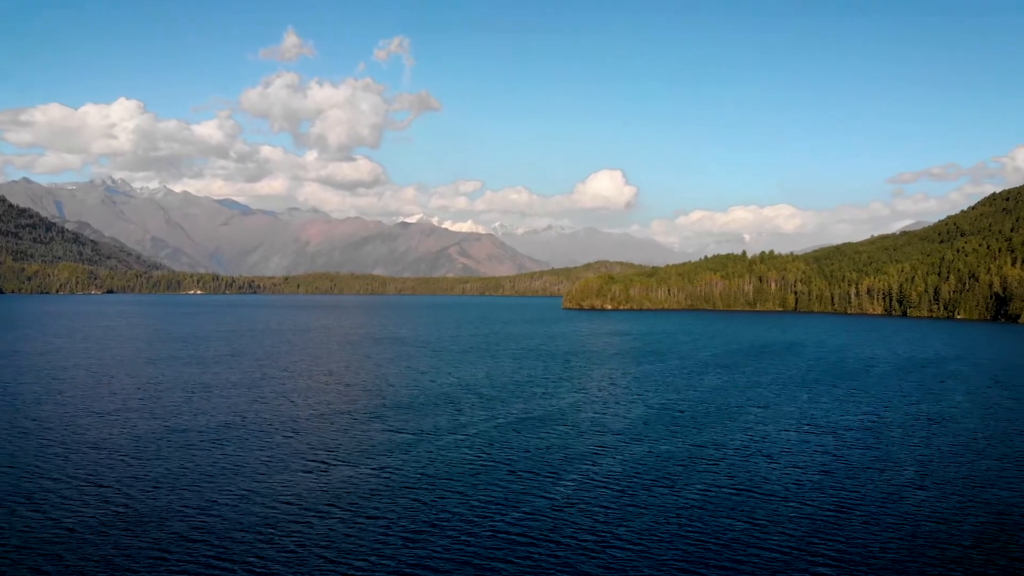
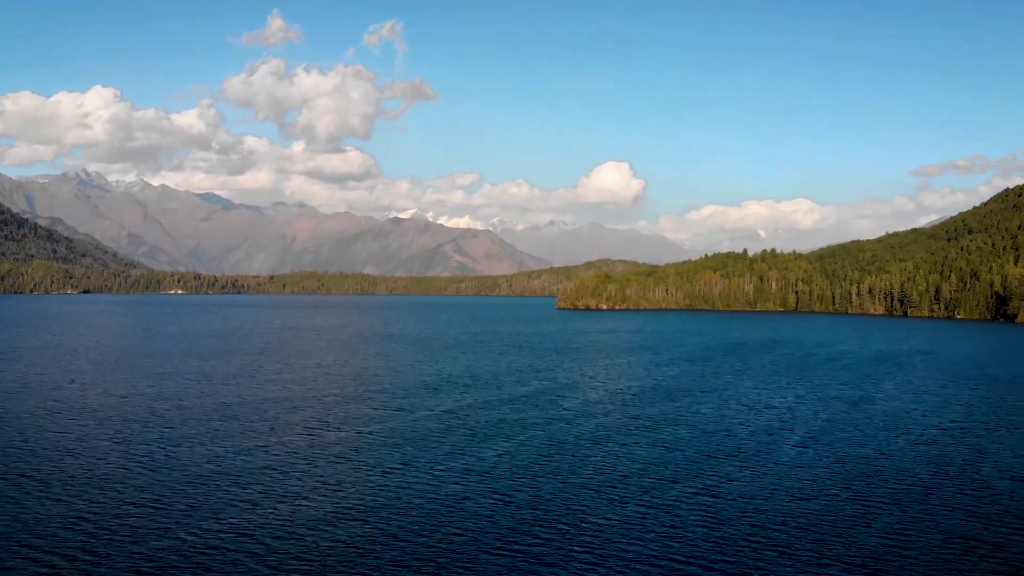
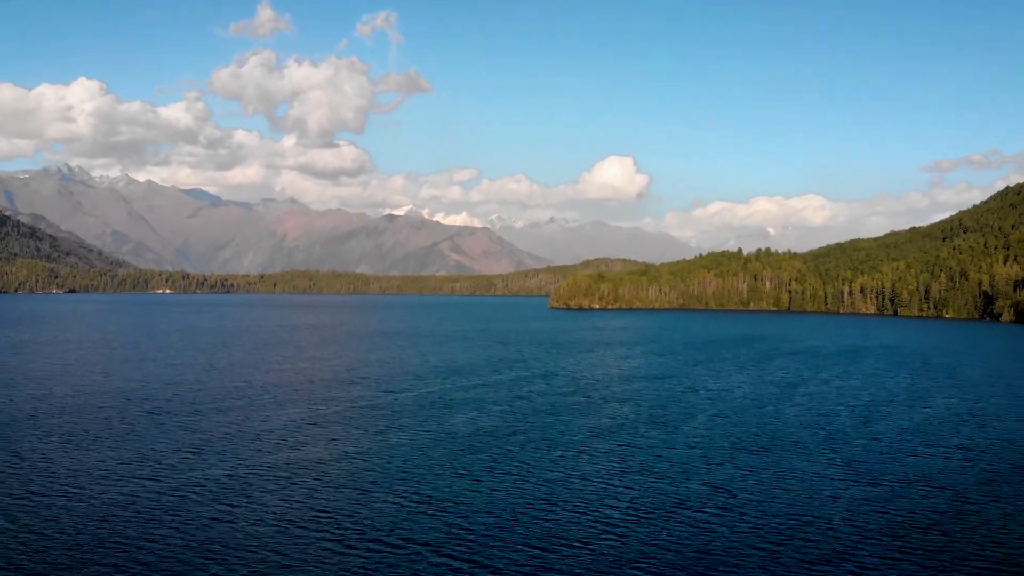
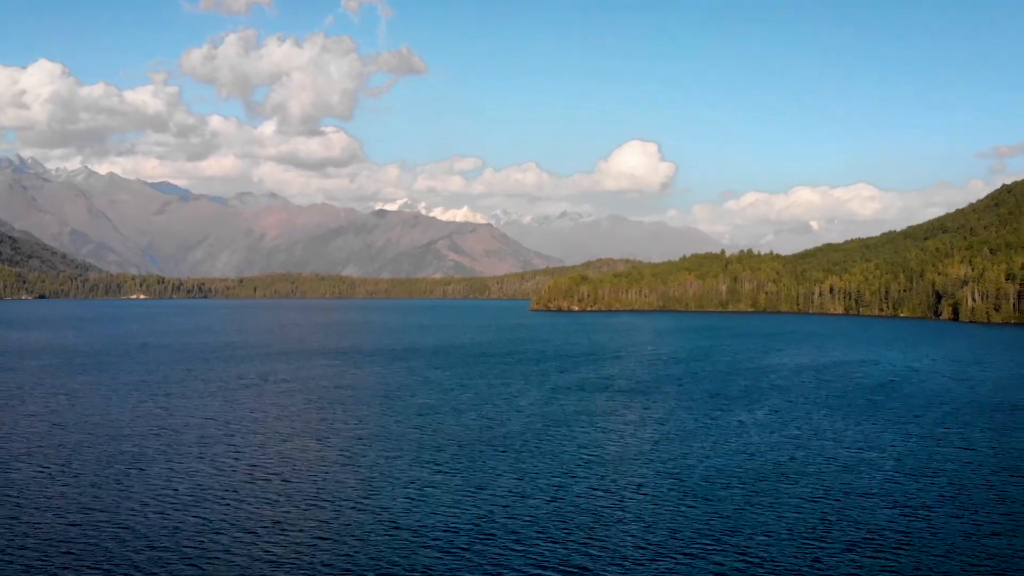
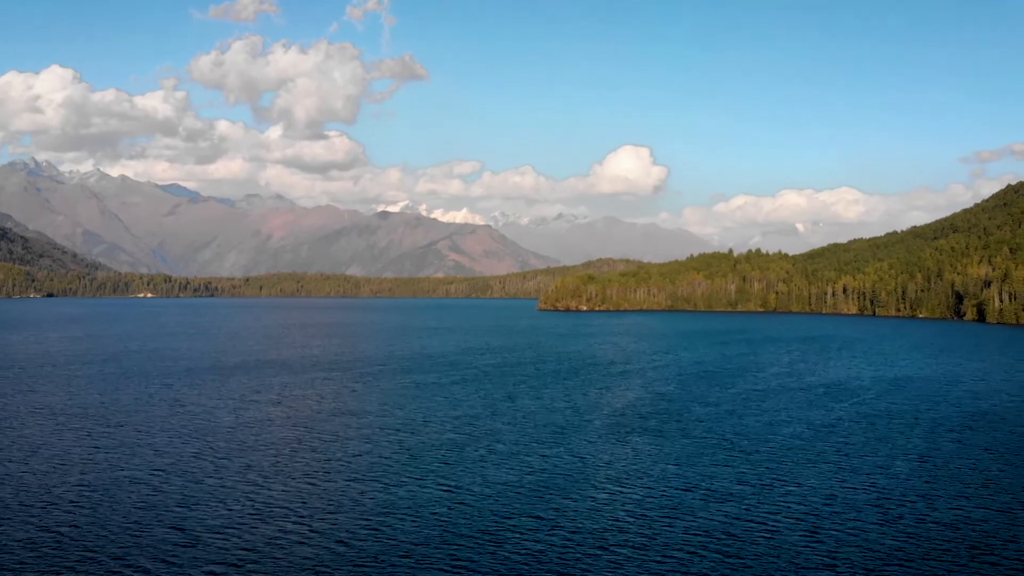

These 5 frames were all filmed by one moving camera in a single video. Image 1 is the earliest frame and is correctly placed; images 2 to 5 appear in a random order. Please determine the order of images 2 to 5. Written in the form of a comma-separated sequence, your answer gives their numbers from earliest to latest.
2, 3, 5, 4
